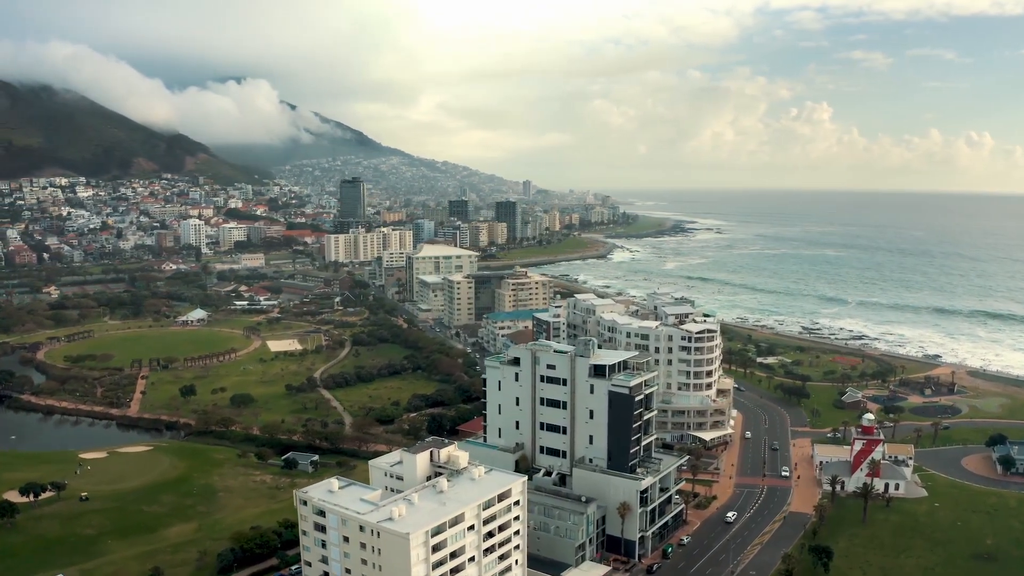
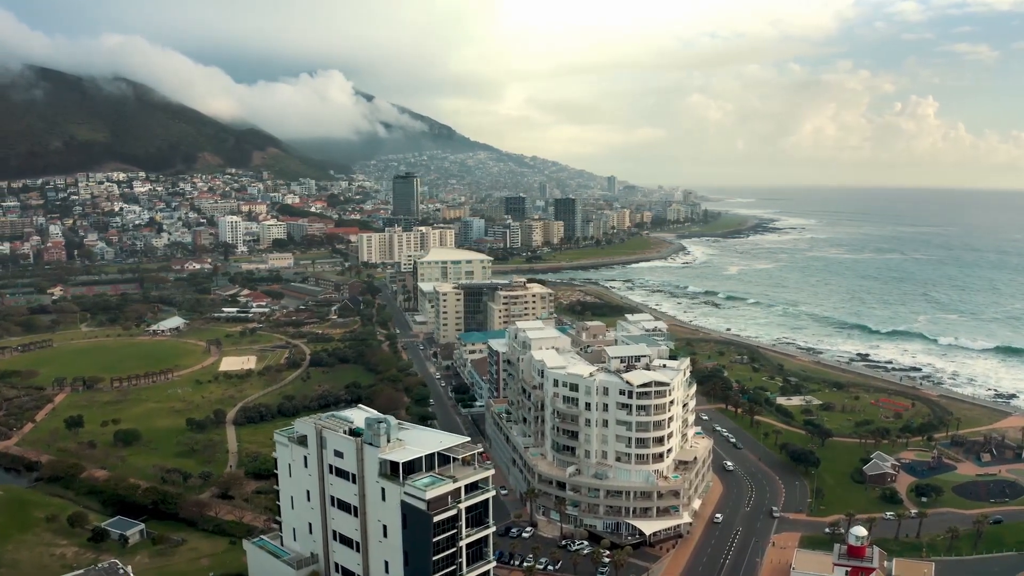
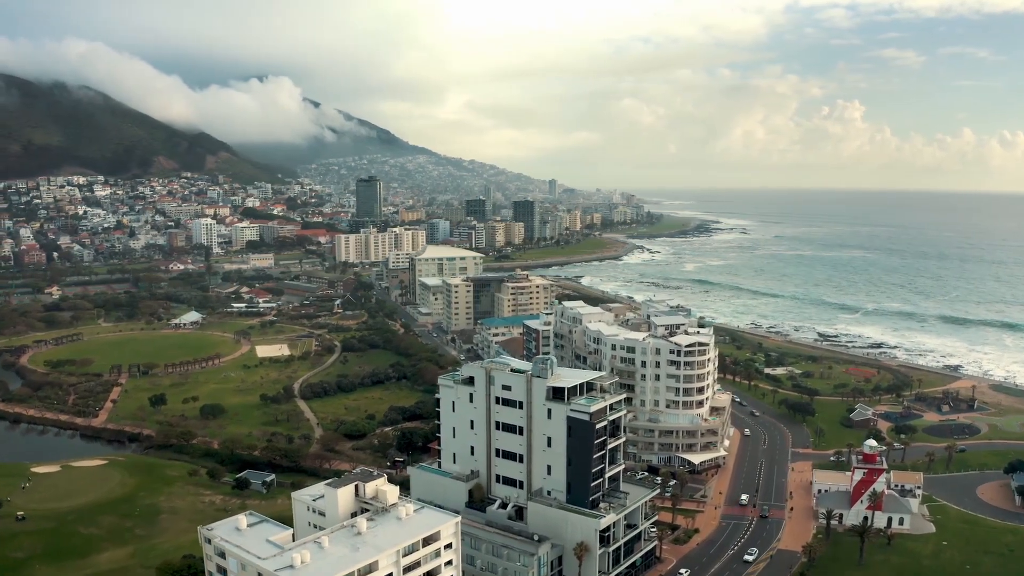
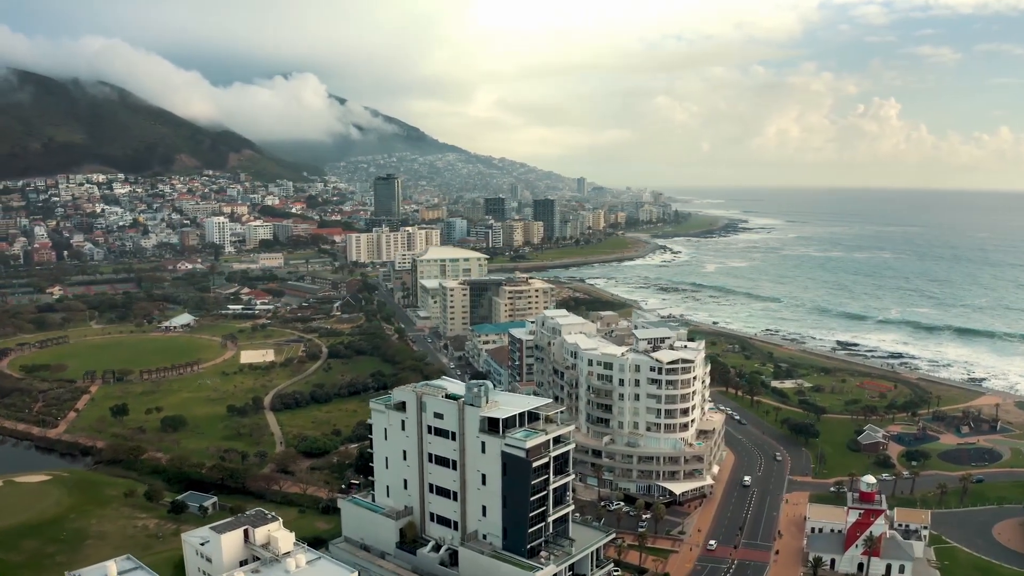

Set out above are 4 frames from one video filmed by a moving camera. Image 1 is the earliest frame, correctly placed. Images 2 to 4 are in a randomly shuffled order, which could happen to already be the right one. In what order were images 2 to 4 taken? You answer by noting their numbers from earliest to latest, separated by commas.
3, 4, 2
